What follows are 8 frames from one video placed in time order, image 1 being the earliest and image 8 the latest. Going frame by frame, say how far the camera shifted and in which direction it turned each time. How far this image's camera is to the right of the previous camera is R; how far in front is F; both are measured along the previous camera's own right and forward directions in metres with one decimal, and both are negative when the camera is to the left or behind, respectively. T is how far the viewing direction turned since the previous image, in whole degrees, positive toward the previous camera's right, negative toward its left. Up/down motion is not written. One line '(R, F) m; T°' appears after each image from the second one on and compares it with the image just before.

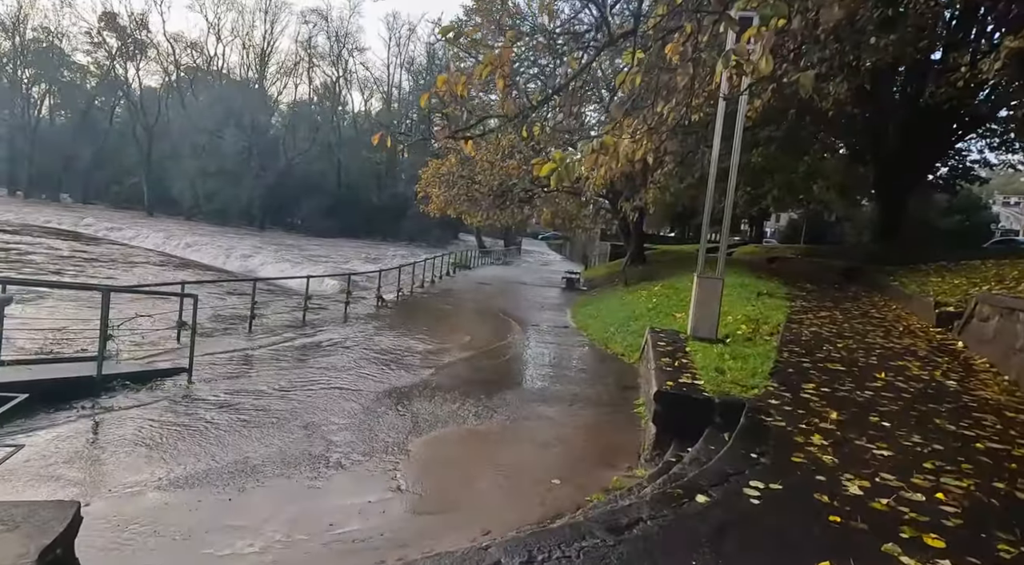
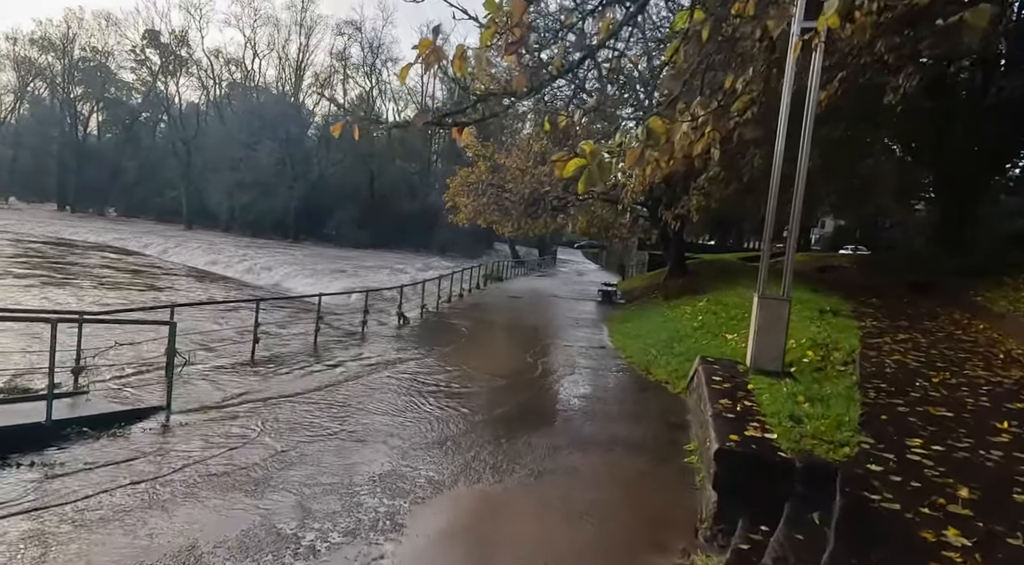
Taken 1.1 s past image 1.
(+0.1, +1.2) m; -3°
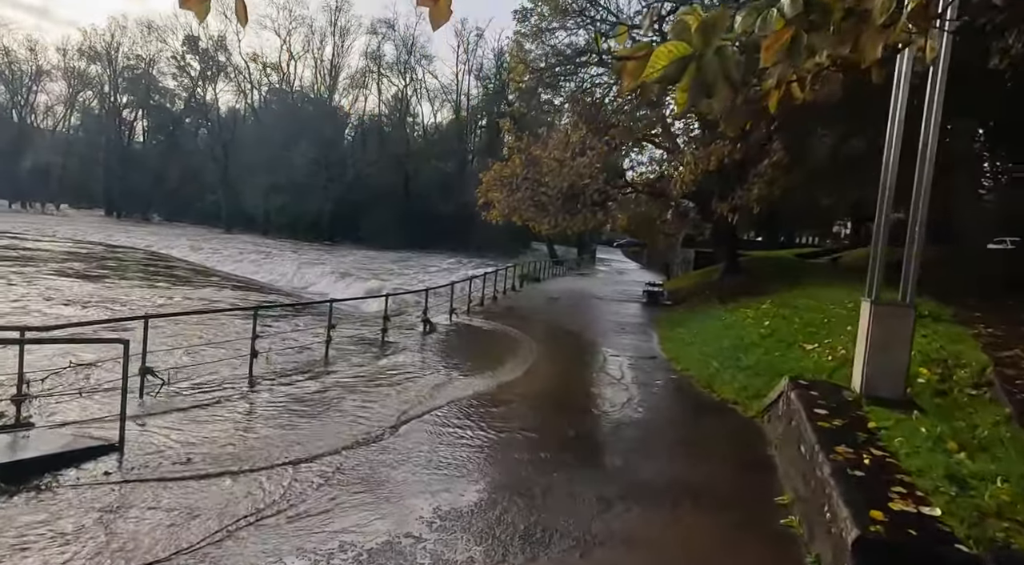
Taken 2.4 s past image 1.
(0.0, +1.6) m; -3°
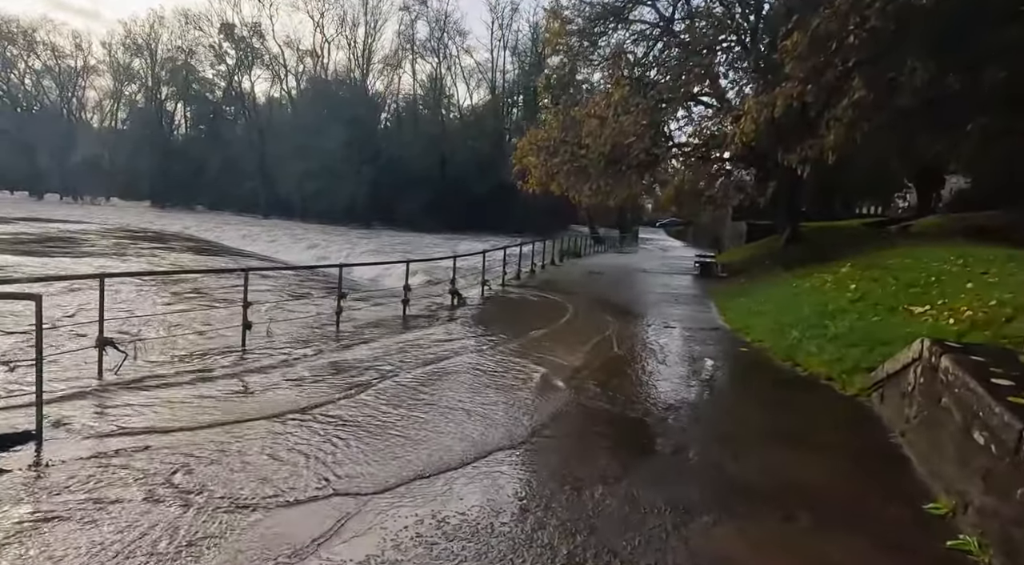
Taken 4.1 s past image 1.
(0.0, +1.5) m; -3°
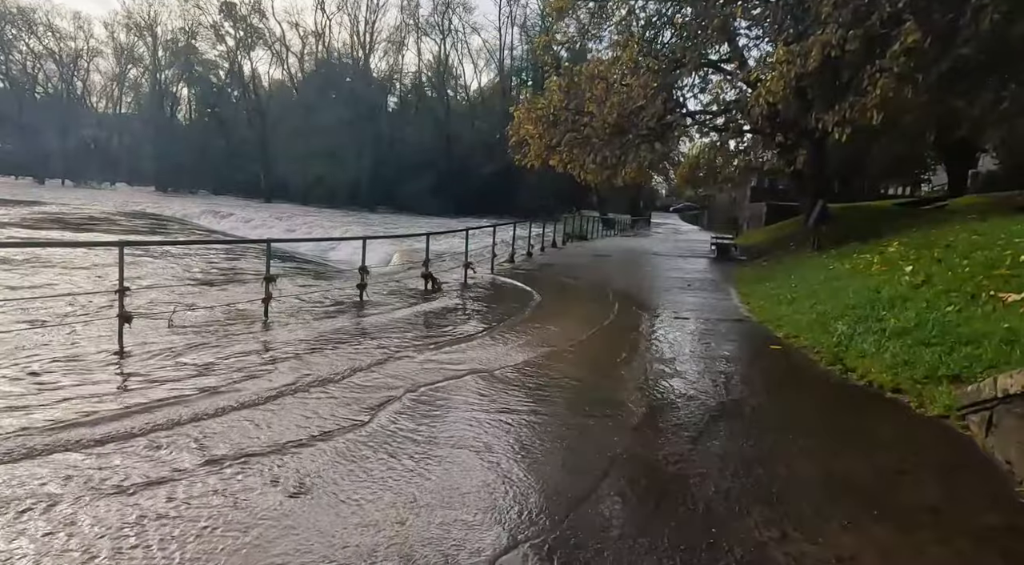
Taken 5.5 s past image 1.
(+0.4, +1.8) m; -1°
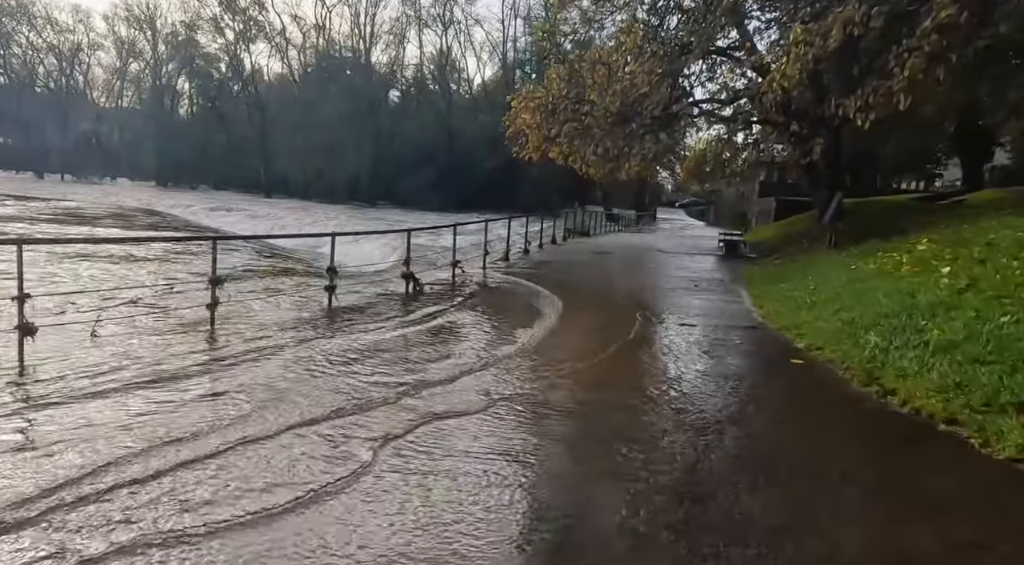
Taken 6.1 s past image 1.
(+0.2, +0.9) m; 0°
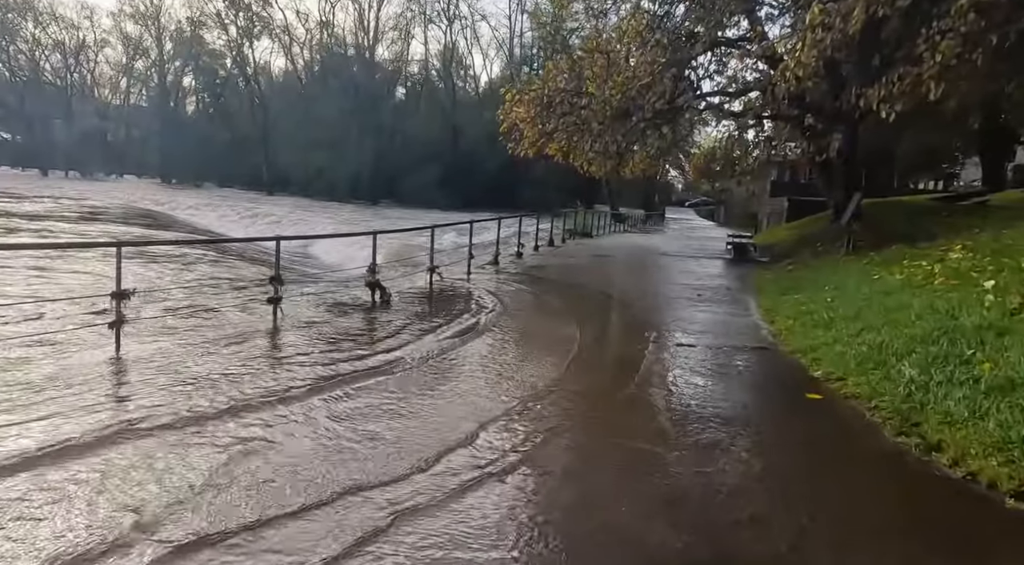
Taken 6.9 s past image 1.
(+0.4, +1.0) m; -1°
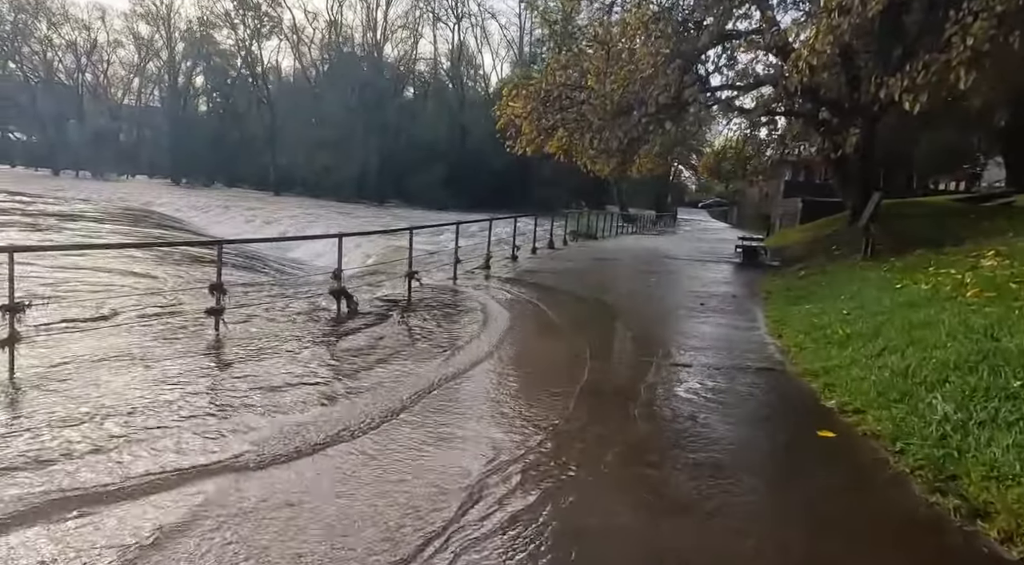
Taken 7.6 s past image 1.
(+0.4, +0.8) m; -1°
